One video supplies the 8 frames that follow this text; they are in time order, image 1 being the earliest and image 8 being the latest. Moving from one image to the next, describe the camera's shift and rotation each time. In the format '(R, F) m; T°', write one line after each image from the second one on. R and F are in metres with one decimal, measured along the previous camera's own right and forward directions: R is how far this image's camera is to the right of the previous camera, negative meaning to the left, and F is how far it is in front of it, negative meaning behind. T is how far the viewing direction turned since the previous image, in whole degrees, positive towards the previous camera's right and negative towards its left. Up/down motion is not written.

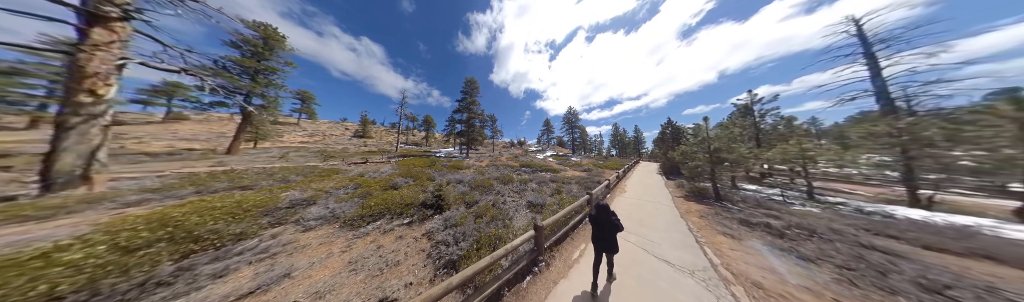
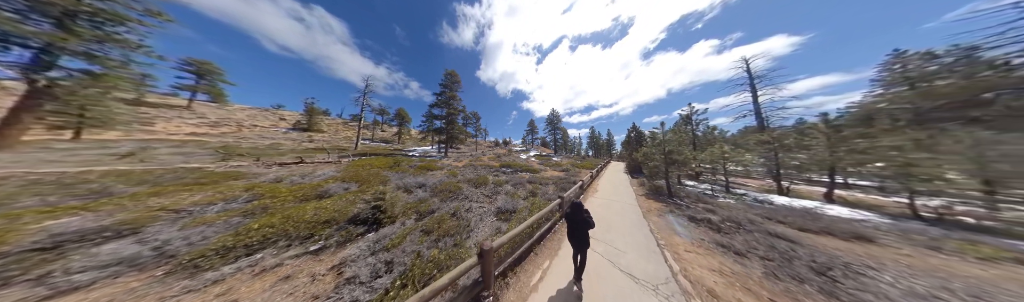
(+0.5, +0.4) m; +7°
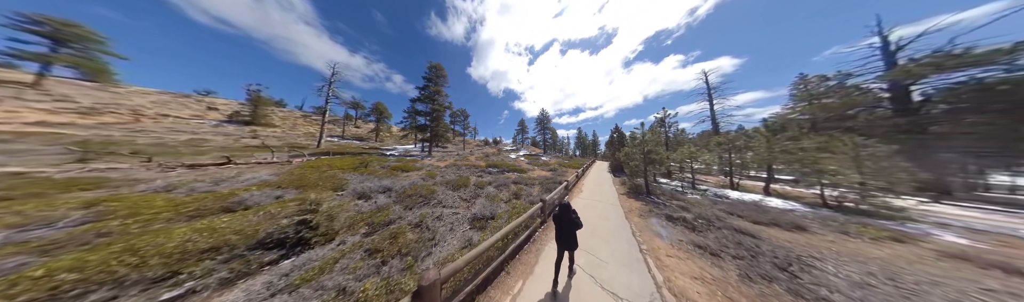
(+0.4, +0.4) m; +4°
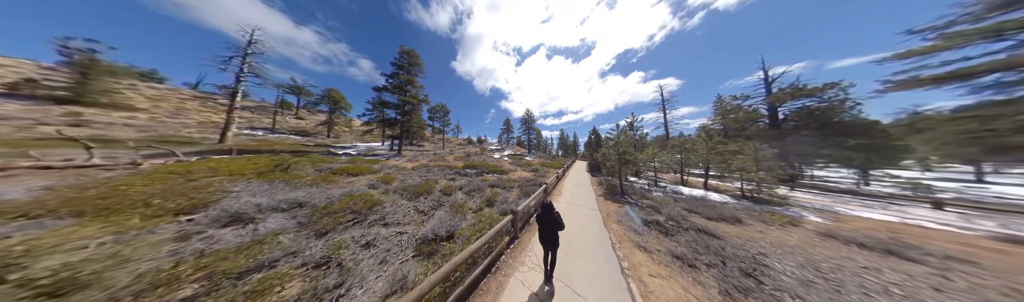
(+0.5, +0.7) m; +7°
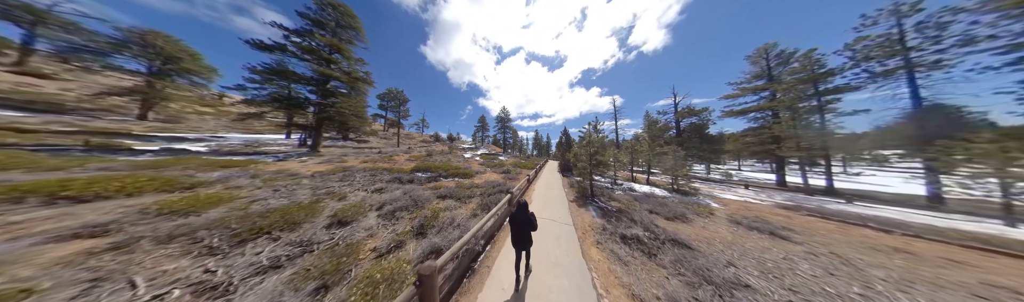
(+0.9, +1.6) m; +11°
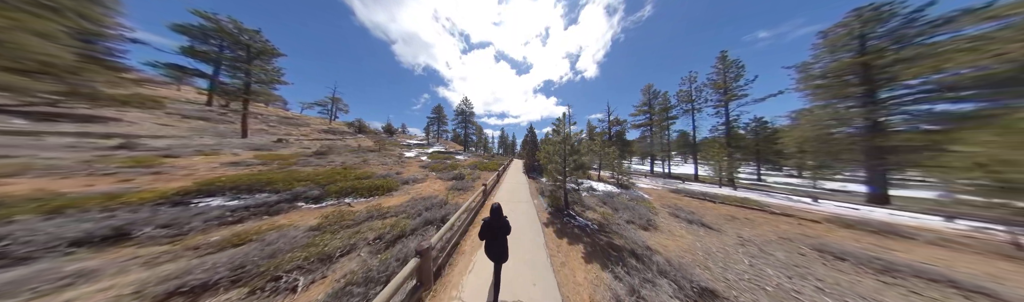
(+0.8, +3.3) m; +18°
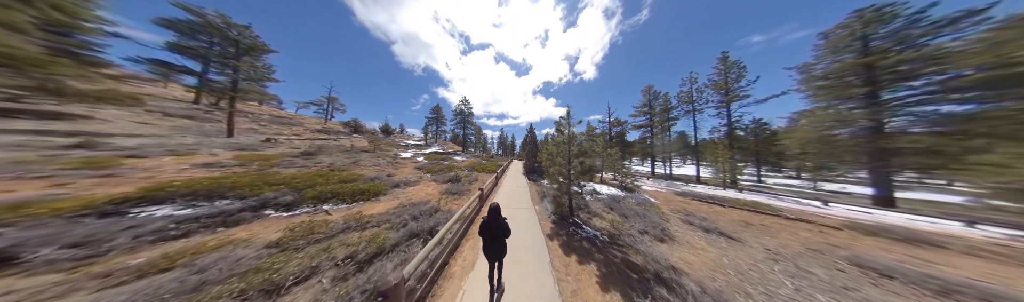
(0.0, +0.7) m; 0°
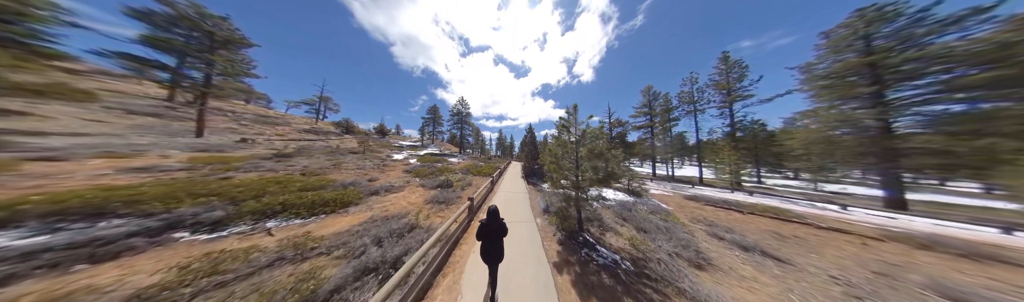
(+0.2, +1.2) m; 0°
